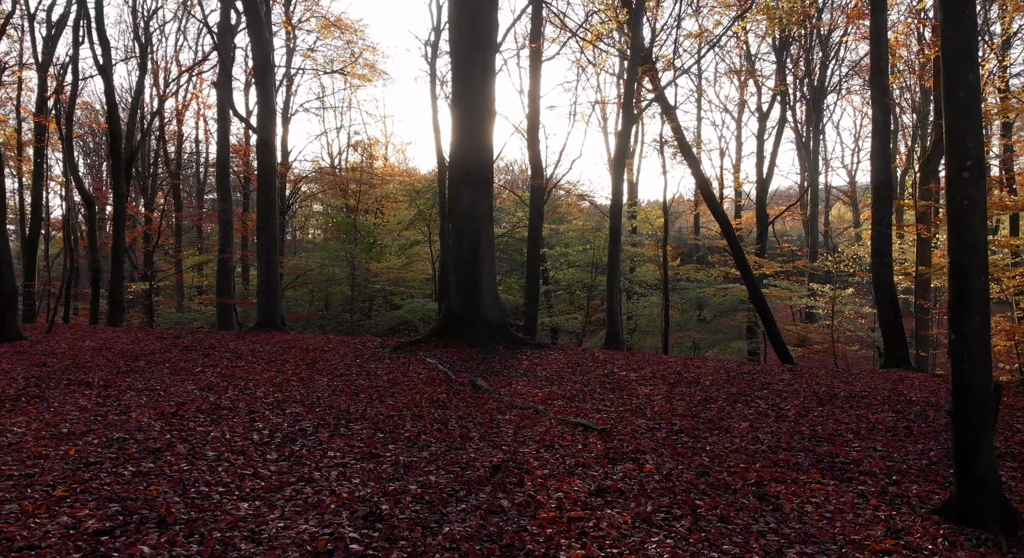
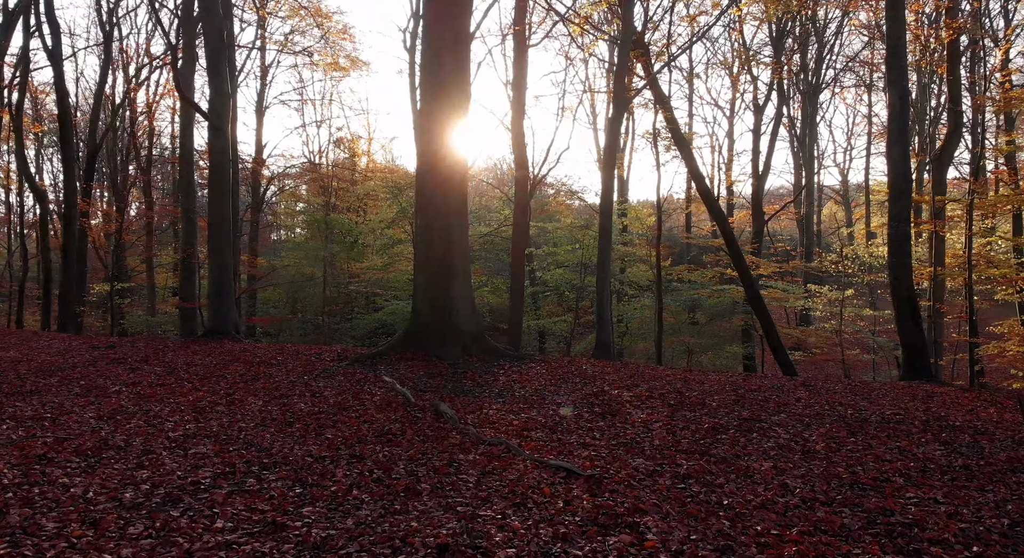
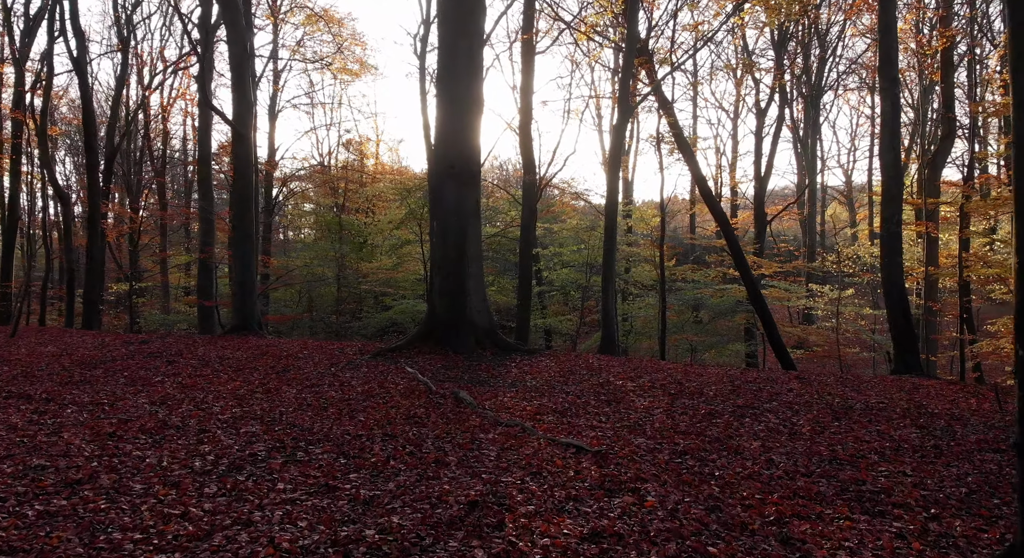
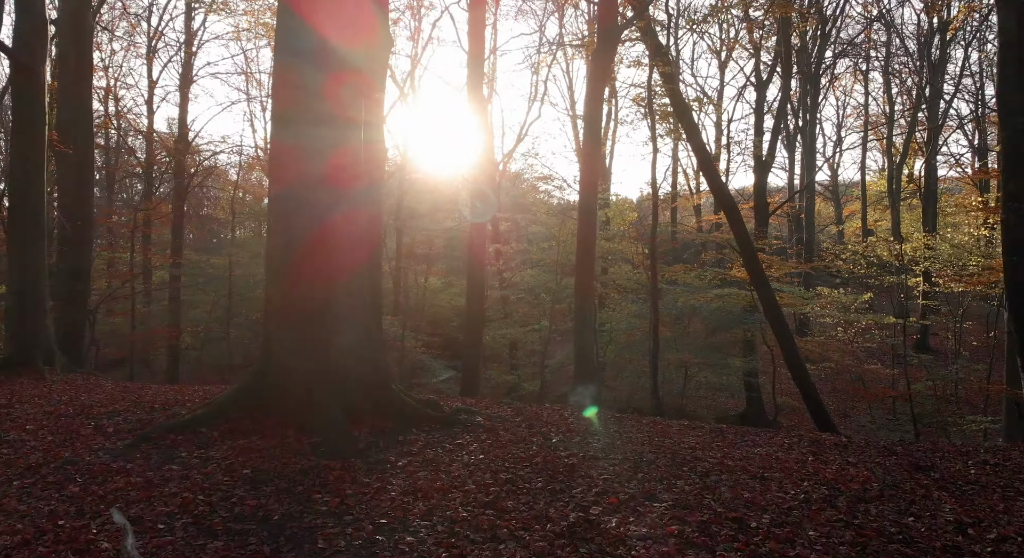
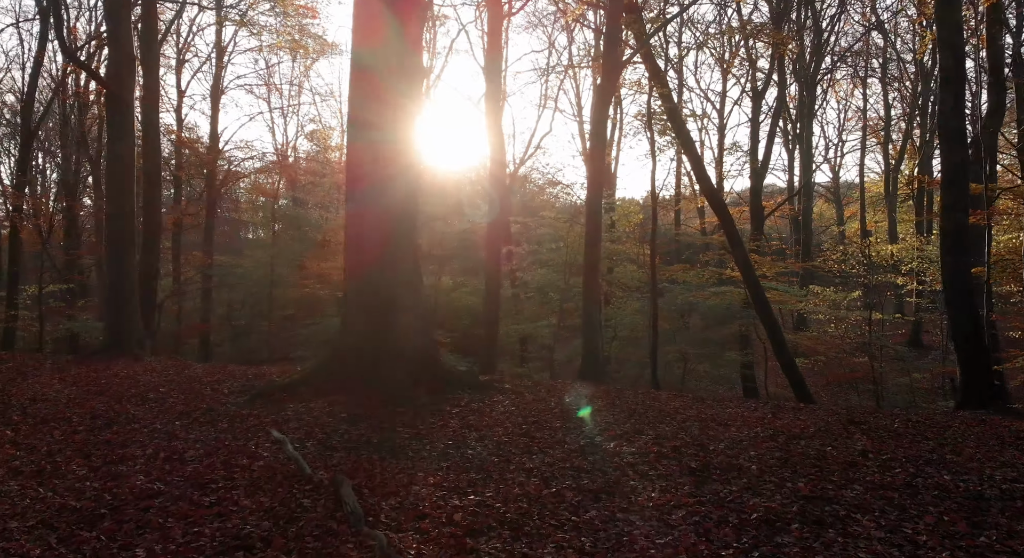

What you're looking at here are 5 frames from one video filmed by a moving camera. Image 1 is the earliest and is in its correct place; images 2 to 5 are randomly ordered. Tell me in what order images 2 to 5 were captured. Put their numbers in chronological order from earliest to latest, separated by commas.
3, 2, 5, 4
